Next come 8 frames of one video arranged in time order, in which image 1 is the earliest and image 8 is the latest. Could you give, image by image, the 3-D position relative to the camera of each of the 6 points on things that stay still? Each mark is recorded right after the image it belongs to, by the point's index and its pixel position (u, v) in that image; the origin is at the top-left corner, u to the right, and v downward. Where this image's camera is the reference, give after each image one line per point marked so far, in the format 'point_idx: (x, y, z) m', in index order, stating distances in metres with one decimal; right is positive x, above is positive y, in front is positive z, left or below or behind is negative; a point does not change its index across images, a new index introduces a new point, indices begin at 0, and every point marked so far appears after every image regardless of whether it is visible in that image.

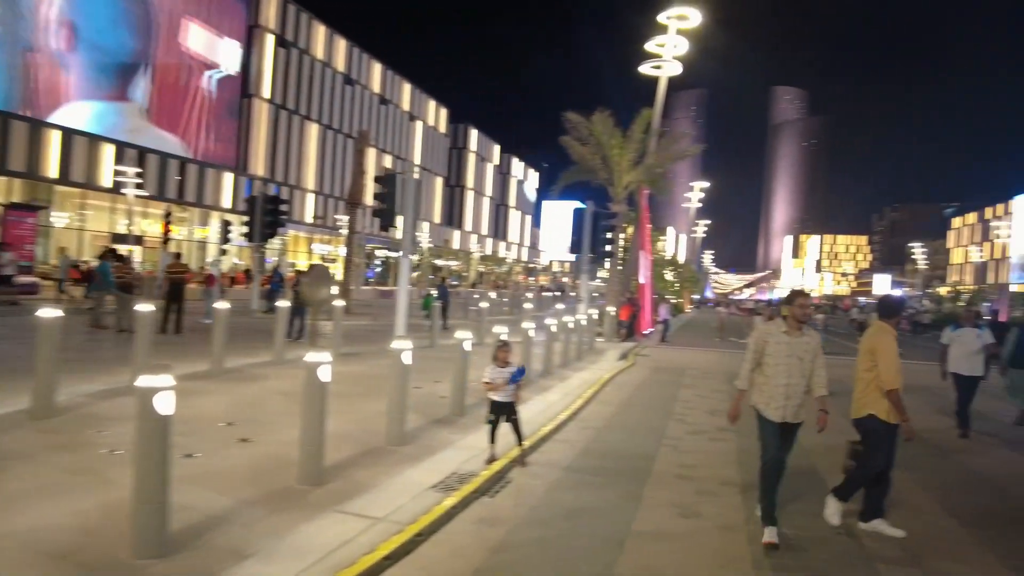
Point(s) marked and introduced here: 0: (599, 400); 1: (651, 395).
0: (+1.8, -2.3, +13.5) m
1: (+3.0, -2.3, +14.1) m
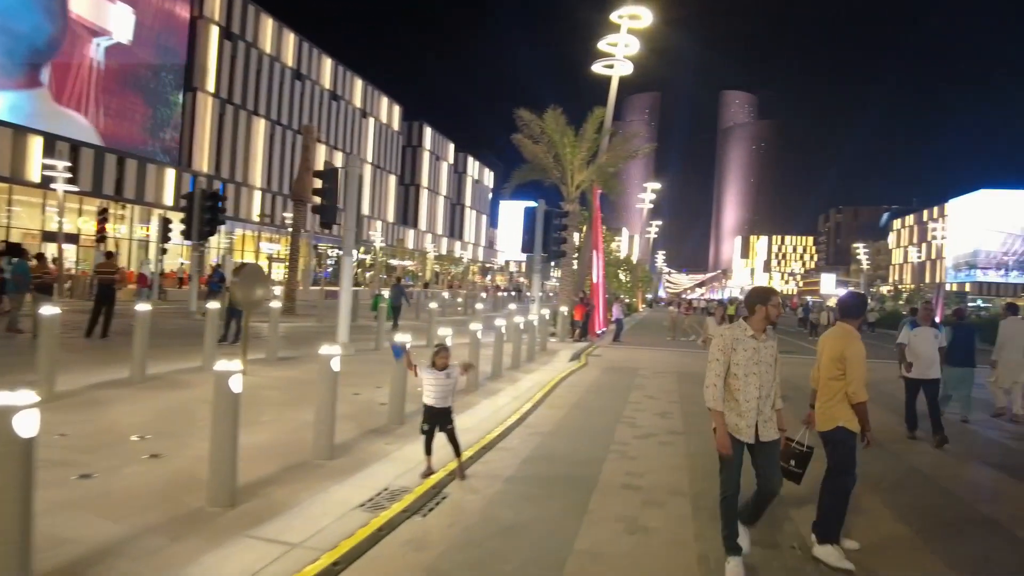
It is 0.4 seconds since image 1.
0: (+0.7, -2.3, +13.1) m
1: (+1.9, -2.3, +13.8) m
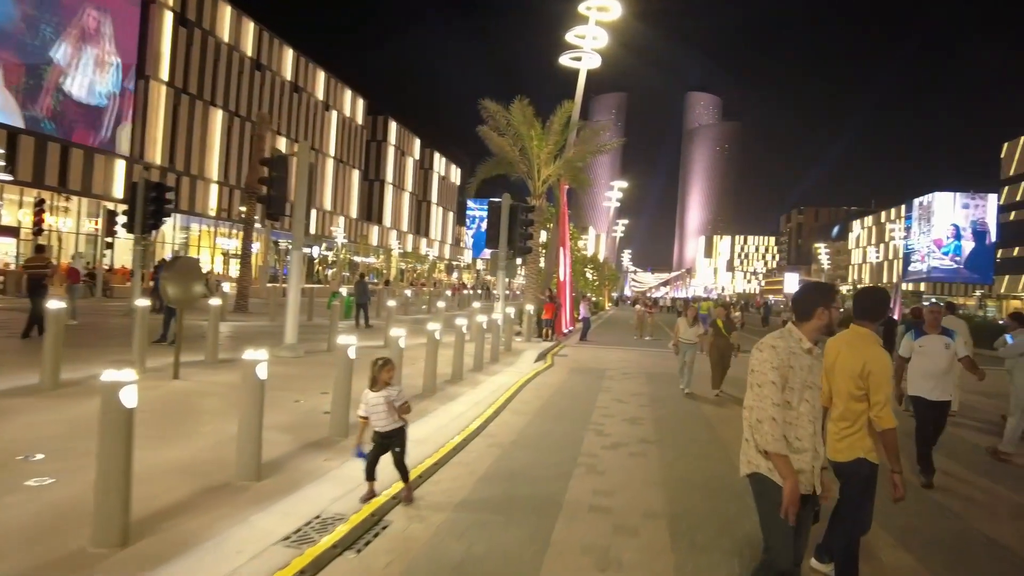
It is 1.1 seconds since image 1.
0: (0.0, -2.2, +12.2) m
1: (+1.1, -2.2, +13.0) m
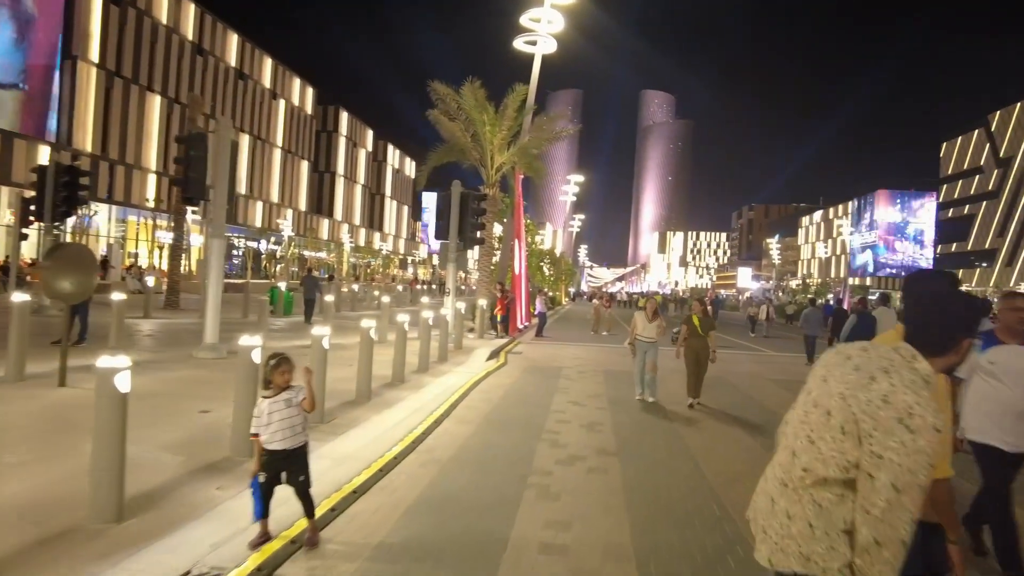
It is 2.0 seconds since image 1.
0: (-0.9, -2.1, +10.9) m
1: (+0.1, -2.1, +11.8) m
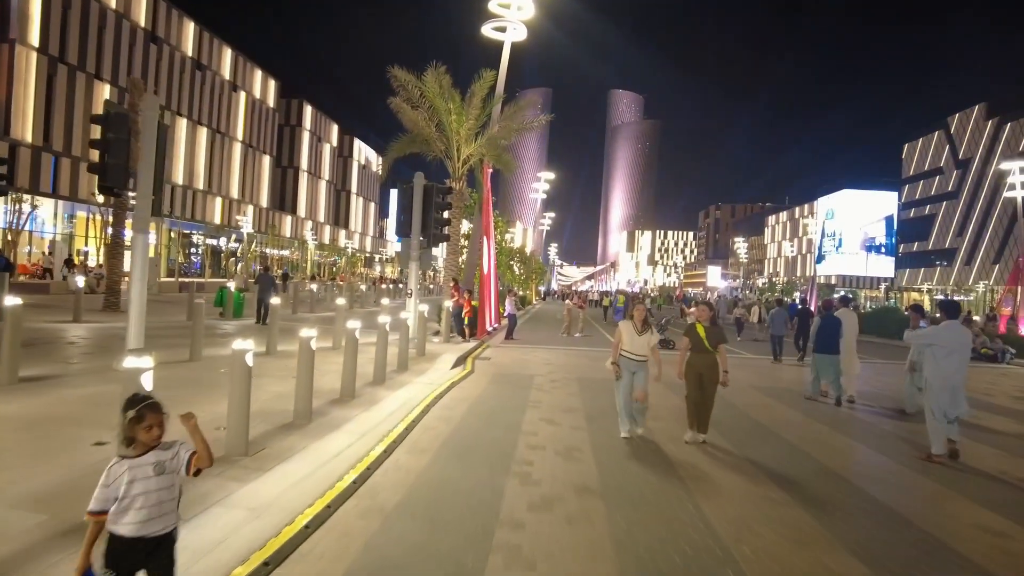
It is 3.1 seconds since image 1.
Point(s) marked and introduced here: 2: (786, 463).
0: (-1.4, -2.1, +9.4) m
1: (-0.4, -2.1, +10.3) m
2: (+3.6, -2.3, +8.5) m
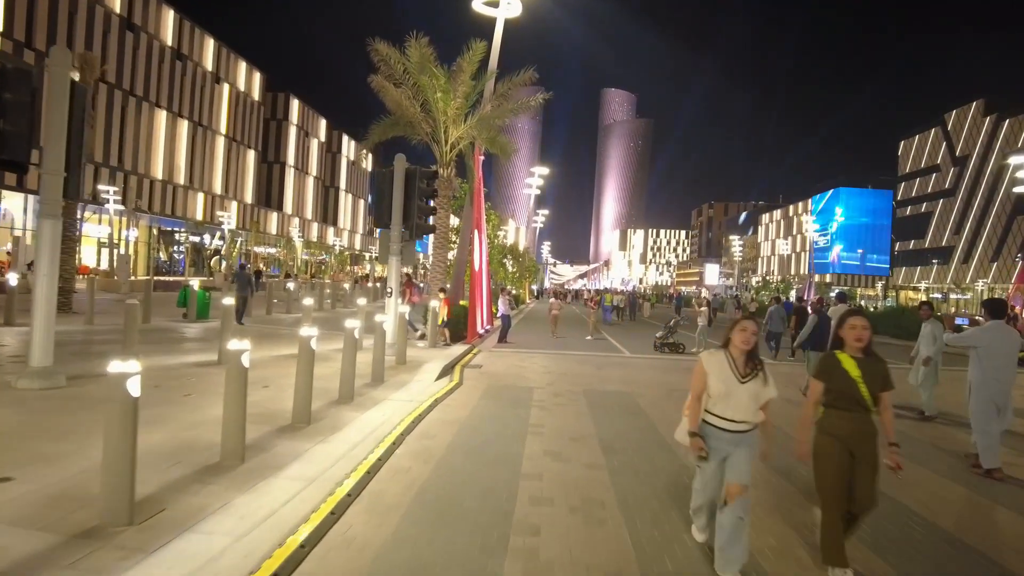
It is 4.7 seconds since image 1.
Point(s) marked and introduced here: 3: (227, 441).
0: (-1.5, -2.1, +7.1) m
1: (-0.5, -2.1, +8.1) m
2: (+3.6, -2.3, +6.3) m
3: (-3.1, -1.6, +7.2) m
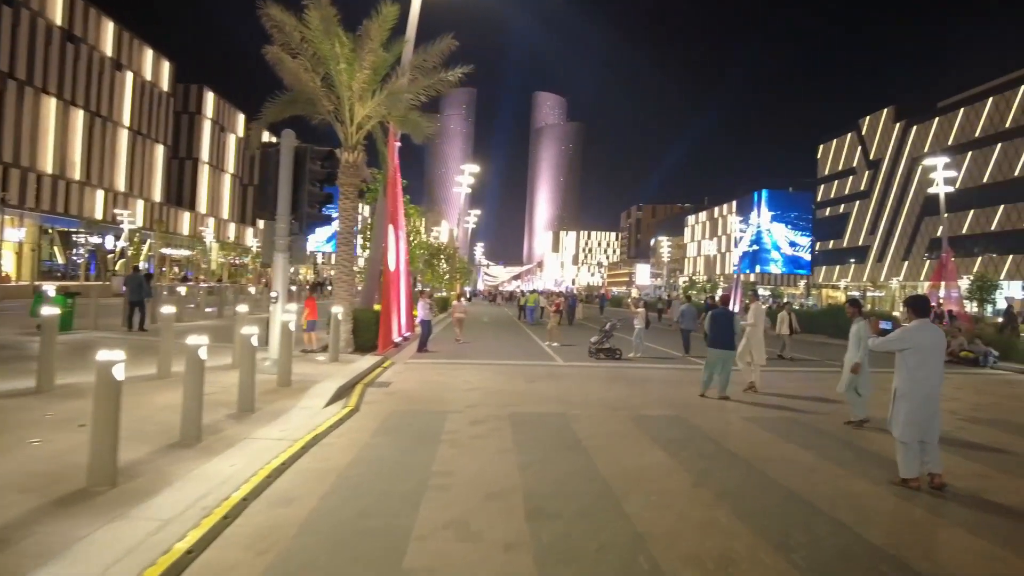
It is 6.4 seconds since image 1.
0: (-2.3, -2.1, +4.6) m
1: (-1.4, -2.1, +5.6) m
2: (+2.7, -2.3, +4.3) m
3: (-4.0, -1.7, +4.4) m
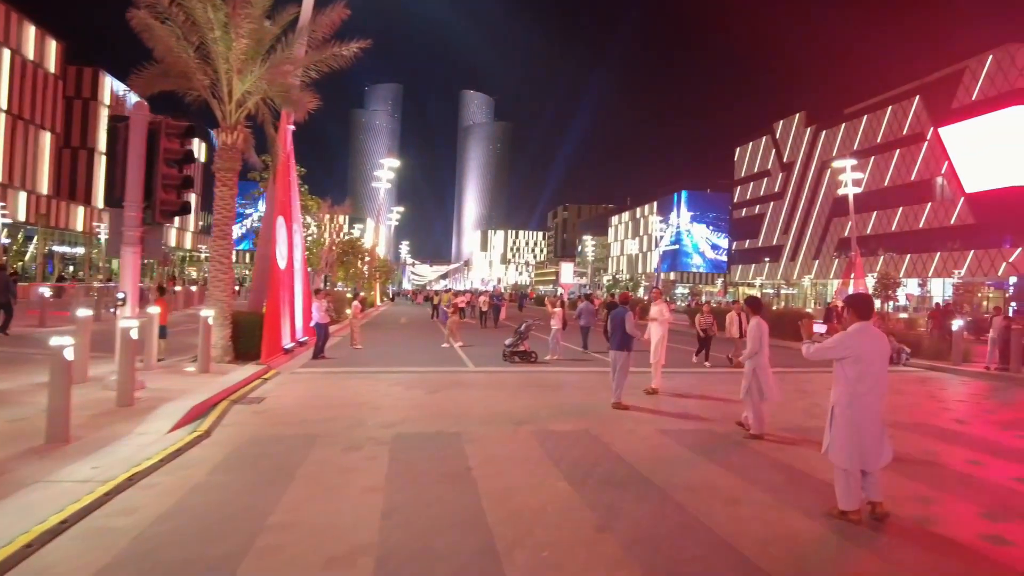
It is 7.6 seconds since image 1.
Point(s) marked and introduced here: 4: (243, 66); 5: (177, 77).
0: (-3.2, -2.1, +2.8) m
1: (-2.4, -2.1, +3.9) m
2: (+1.8, -2.2, +3.0) m
3: (-4.9, -1.7, +2.5) m
4: (-6.3, +5.2, +15.4) m
5: (-7.9, +5.1, +15.6) m
